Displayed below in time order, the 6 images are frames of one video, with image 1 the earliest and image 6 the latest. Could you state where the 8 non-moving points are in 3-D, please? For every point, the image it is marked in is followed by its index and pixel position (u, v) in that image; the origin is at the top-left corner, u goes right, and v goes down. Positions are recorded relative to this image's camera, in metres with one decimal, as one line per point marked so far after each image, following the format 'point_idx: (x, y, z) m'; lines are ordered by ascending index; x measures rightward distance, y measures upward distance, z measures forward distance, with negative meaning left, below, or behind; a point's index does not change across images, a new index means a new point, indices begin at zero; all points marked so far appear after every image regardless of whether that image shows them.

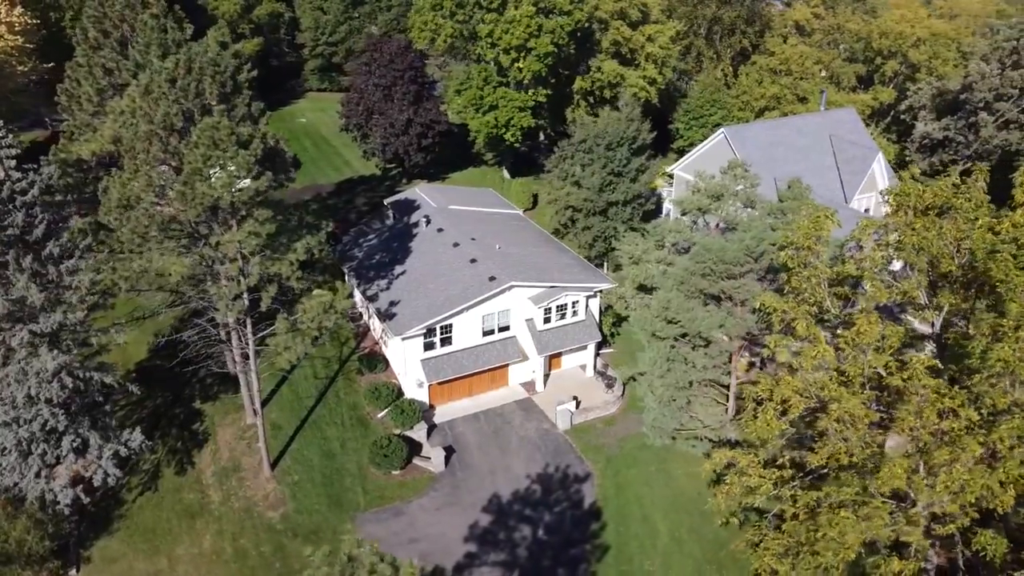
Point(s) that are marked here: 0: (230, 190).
0: (-7.7, +2.6, +19.5) m
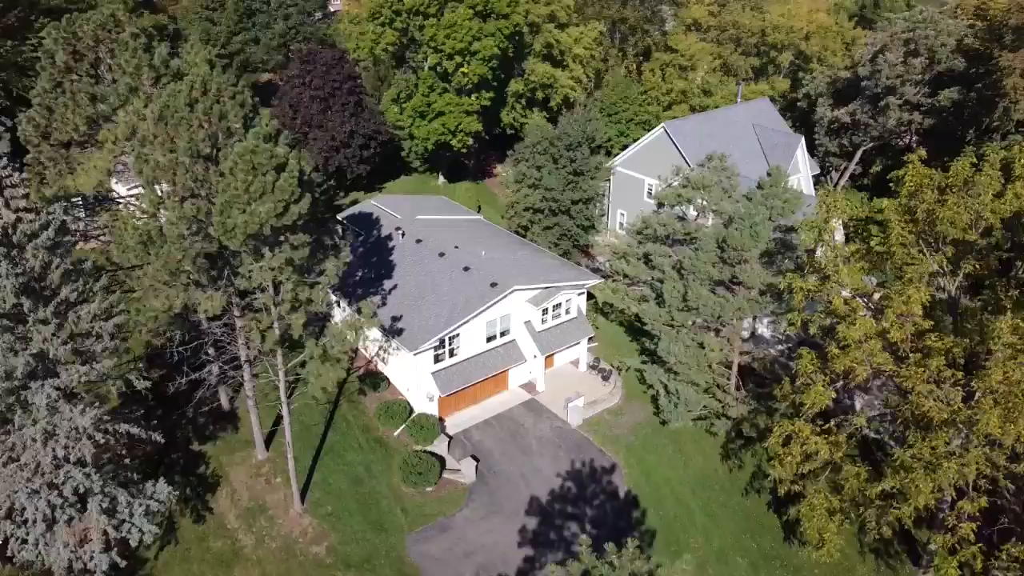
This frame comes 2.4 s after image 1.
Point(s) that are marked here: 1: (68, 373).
0: (-6.2, +1.8, +18.6) m
1: (-11.3, -2.2, +18.2) m
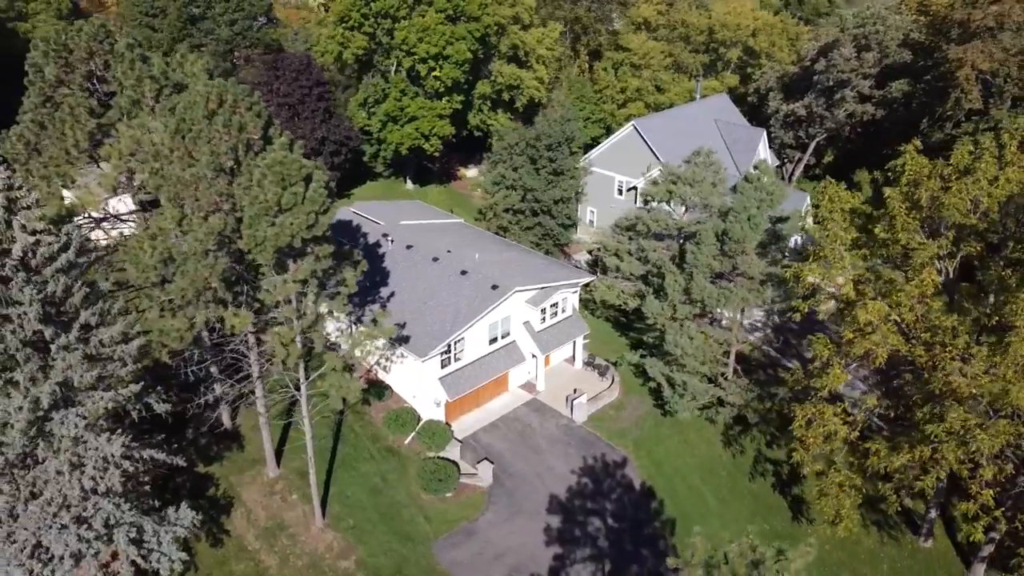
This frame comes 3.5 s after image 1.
0: (-5.3, +1.5, +18.2) m
1: (-10.2, -2.7, +17.4) m
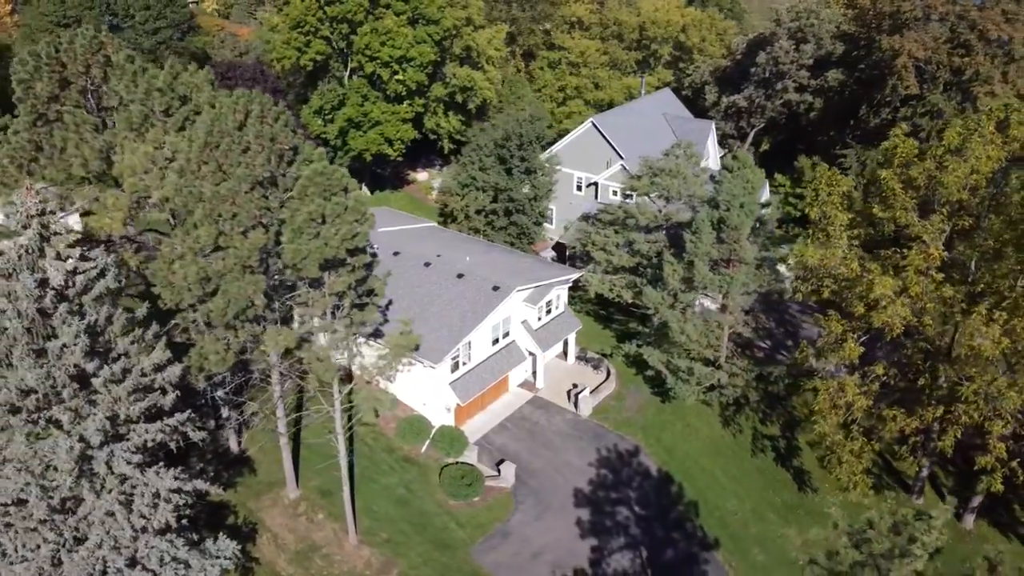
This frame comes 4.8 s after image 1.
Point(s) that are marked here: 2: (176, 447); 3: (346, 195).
0: (-4.1, +1.2, +17.8) m
1: (-8.6, -3.3, +16.4) m
2: (-8.3, -4.0, +17.9) m
3: (-4.2, +2.4, +17.8) m
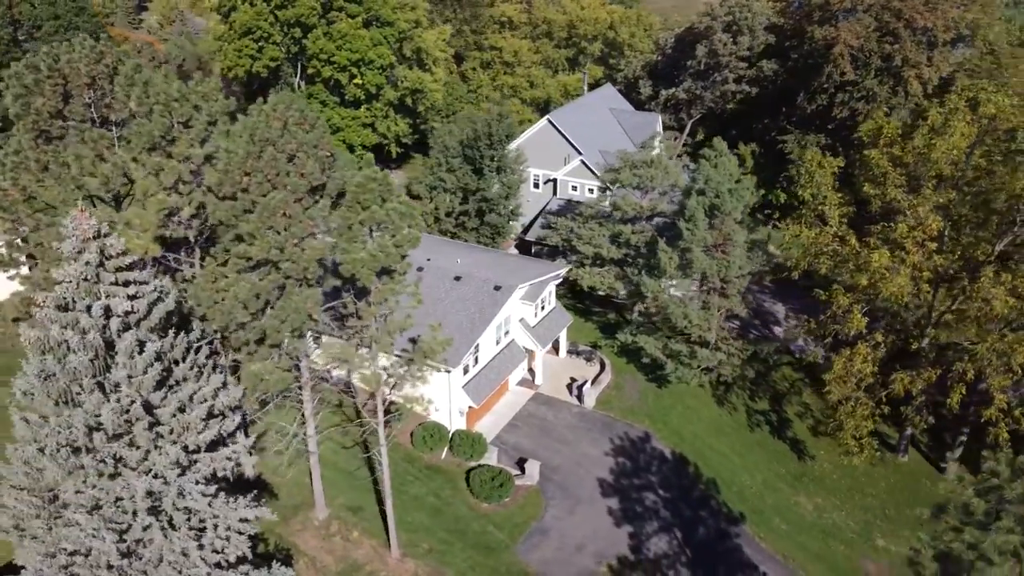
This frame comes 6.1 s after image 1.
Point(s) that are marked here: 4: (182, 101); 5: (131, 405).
0: (-2.7, +1.0, +17.4) m
1: (-6.6, -3.8, +15.5) m
2: (-6.5, -4.4, +17.0) m
3: (-2.9, +2.2, +17.4) m
4: (-8.7, +4.9, +18.8) m
5: (-7.5, -2.3, +14.1) m
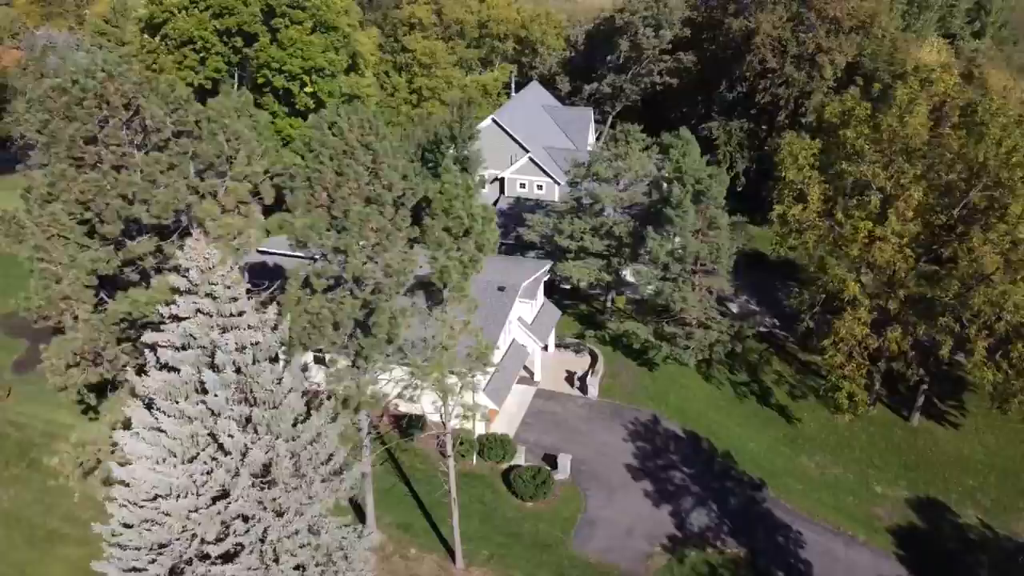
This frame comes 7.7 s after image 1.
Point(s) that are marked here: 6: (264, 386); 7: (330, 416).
0: (-0.7, +0.8, +17.3) m
1: (-3.8, -4.3, +14.8) m
2: (-4.0, -4.9, +16.3) m
3: (-1.0, +2.0, +17.2) m
4: (-7.2, +4.2, +17.7) m
5: (-4.6, -2.9, +13.3) m
6: (-4.7, -1.8, +13.3) m
7: (-3.9, -2.7, +15.0) m
